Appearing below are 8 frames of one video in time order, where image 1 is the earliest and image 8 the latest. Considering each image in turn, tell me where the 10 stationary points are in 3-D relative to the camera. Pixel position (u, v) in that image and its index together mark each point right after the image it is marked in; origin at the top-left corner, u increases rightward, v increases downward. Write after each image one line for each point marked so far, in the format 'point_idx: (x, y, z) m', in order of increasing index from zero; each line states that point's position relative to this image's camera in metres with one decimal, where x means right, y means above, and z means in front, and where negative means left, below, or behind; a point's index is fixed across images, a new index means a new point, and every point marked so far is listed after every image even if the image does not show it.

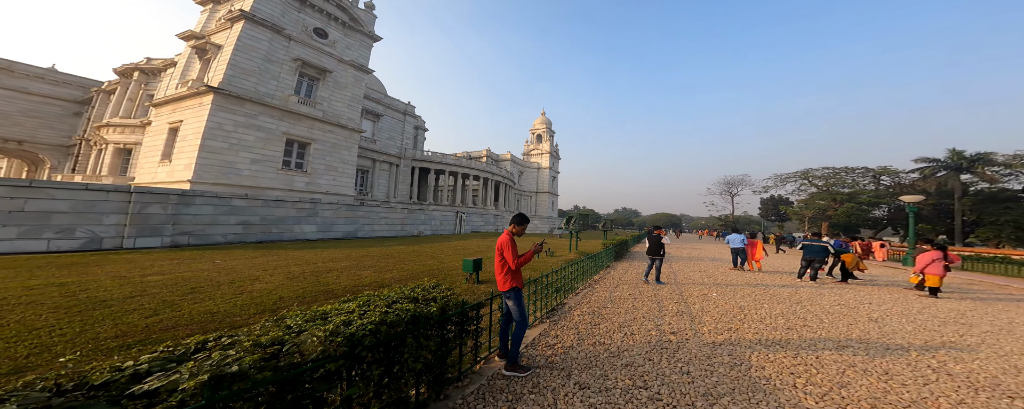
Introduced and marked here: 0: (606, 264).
0: (+3.7, -2.4, +11.8) m
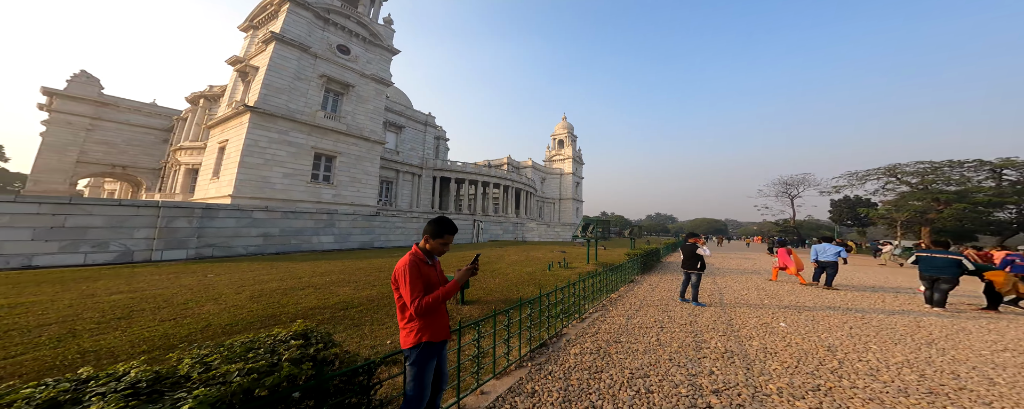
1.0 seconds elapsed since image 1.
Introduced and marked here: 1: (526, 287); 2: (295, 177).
0: (+4.1, -2.5, +10.0) m
1: (+0.3, -2.0, +7.1) m
2: (-14.2, +1.8, +19.7) m
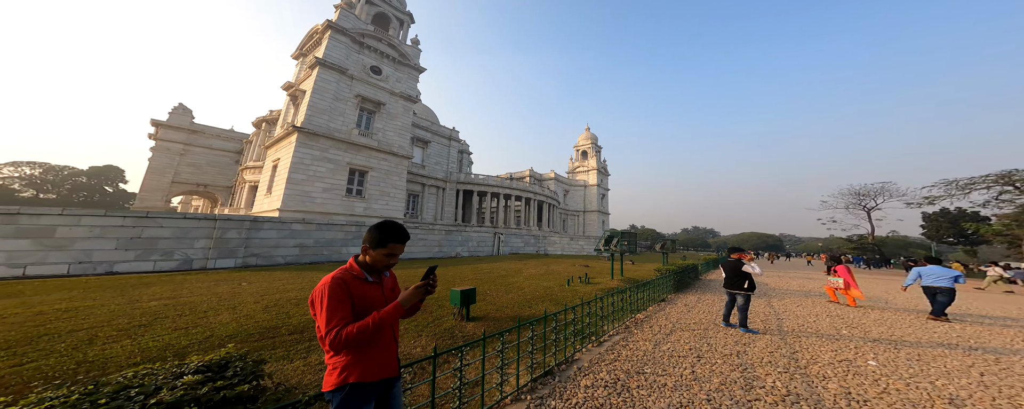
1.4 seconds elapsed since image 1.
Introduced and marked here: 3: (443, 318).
0: (+4.7, -2.9, +9.0) m
1: (+0.6, -2.3, +6.6) m
2: (-12.5, +0.9, +20.8) m
3: (-1.1, -1.8, +4.8) m
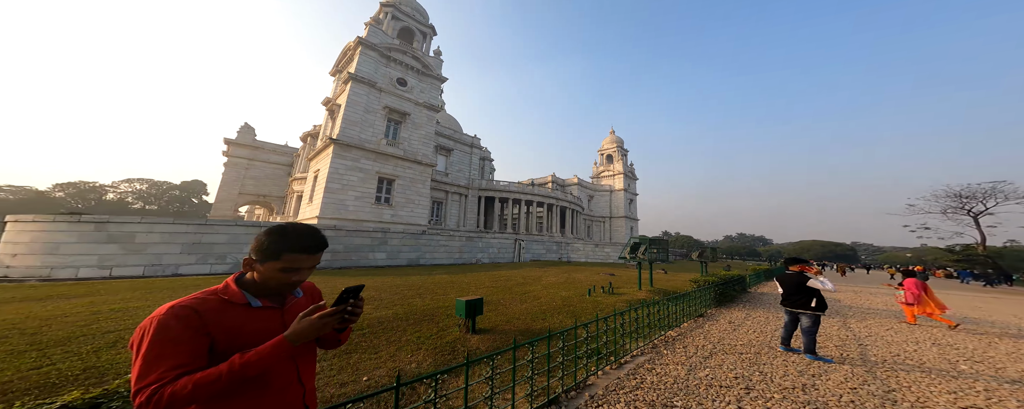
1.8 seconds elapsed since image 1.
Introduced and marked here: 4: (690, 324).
0: (+5.2, -3.0, +8.2) m
1: (+0.9, -2.4, +6.2) m
2: (-10.9, +0.4, +21.6) m
3: (-1.0, -1.9, +4.5) m
4: (+4.2, -2.9, +7.0) m
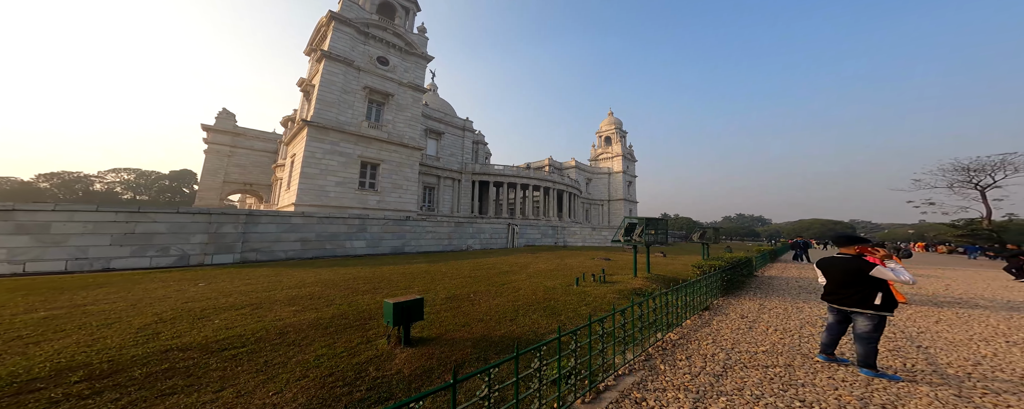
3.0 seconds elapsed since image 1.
0: (+4.6, -2.3, +7.1) m
1: (+0.3, -1.9, +5.1) m
2: (-11.6, +1.4, +20.3) m
3: (-1.6, -1.6, +3.4) m
4: (+3.6, -2.3, +5.9) m
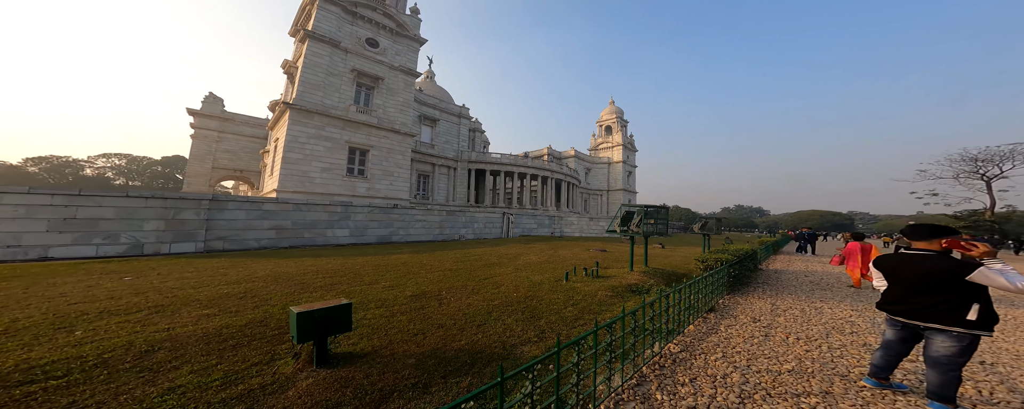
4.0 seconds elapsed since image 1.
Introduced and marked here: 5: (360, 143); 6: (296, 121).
0: (+4.2, -2.0, +6.3) m
1: (-0.1, -1.7, +4.2) m
2: (-12.0, +2.3, +19.3) m
3: (-2.0, -1.4, +2.5) m
4: (+3.2, -2.0, +5.1) m
5: (-10.8, +4.4, +20.5) m
6: (-13.7, +5.3, +18.4) m
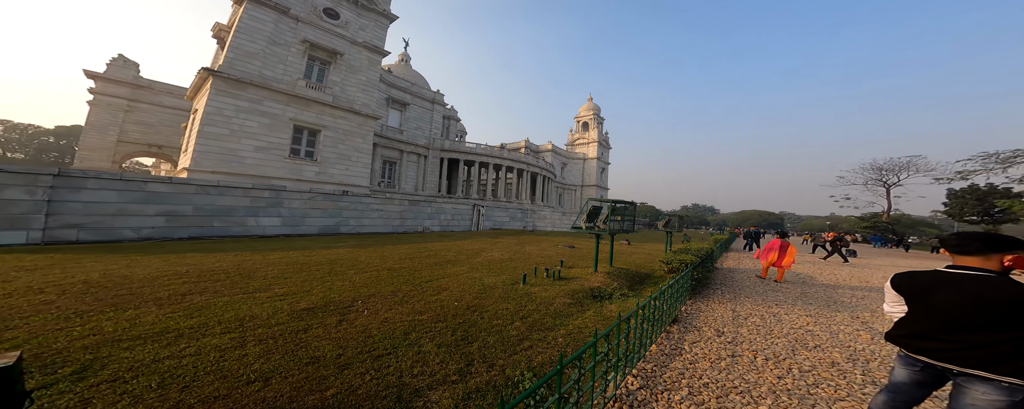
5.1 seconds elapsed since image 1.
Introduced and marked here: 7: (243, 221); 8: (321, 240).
0: (+3.1, -2.0, +5.4) m
1: (-1.0, -1.5, +3.1) m
2: (-13.9, +3.1, +17.1) m
3: (-2.8, -1.2, +1.2) m
4: (+2.2, -2.0, +4.2) m
5: (-12.7, +5.2, +18.3) m
6: (-15.4, +6.2, +15.9) m
7: (-9.4, -0.6, +10.4) m
8: (-7.0, -1.3, +10.7) m
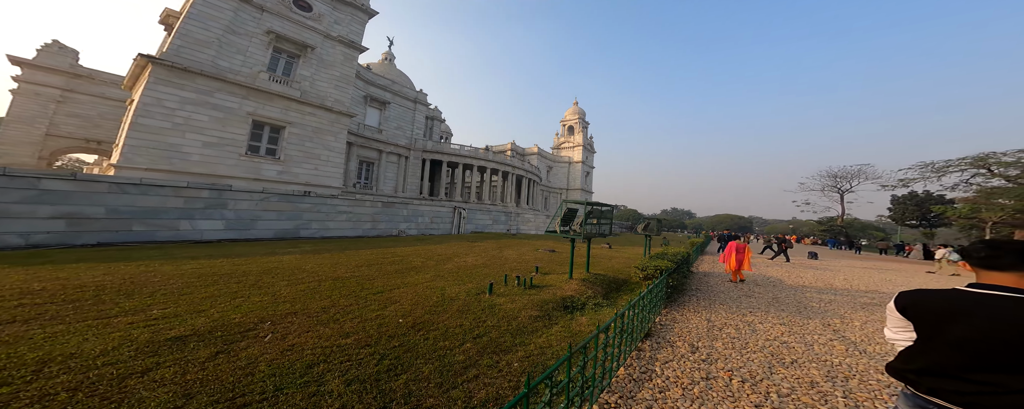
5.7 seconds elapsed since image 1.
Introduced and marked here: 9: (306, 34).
0: (+2.4, -2.0, +4.9) m
1: (-1.6, -1.5, +2.3) m
2: (-15.1, +3.1, +15.9) m
3: (-3.3, -1.2, +0.4) m
4: (+1.5, -2.0, +3.6) m
5: (-14.0, +5.1, +17.1) m
6: (-16.5, +6.2, +14.7) m
7: (-10.4, -0.6, +9.3) m
8: (-8.0, -1.4, +9.7) m
9: (-13.2, +11.2, +18.5) m
